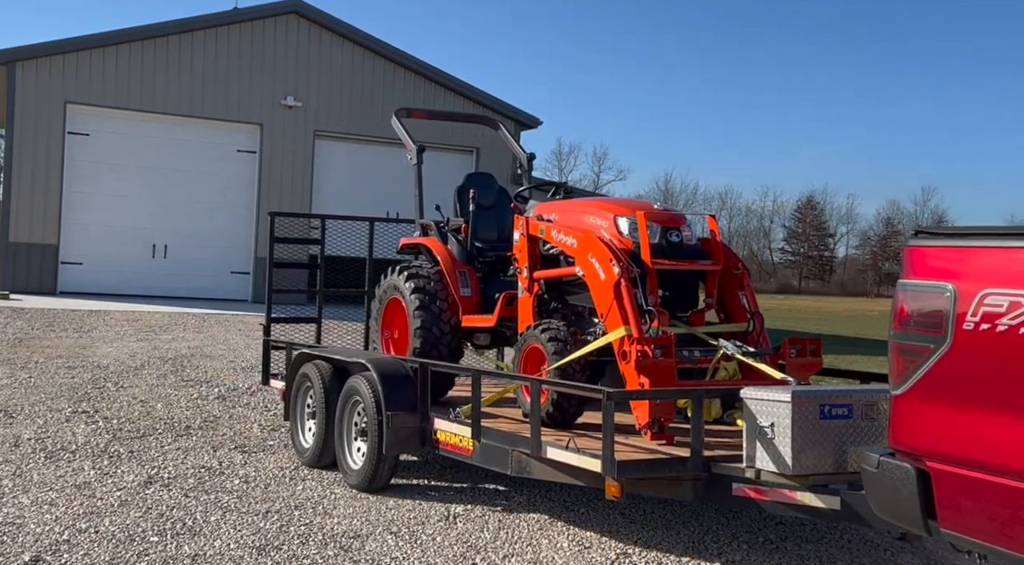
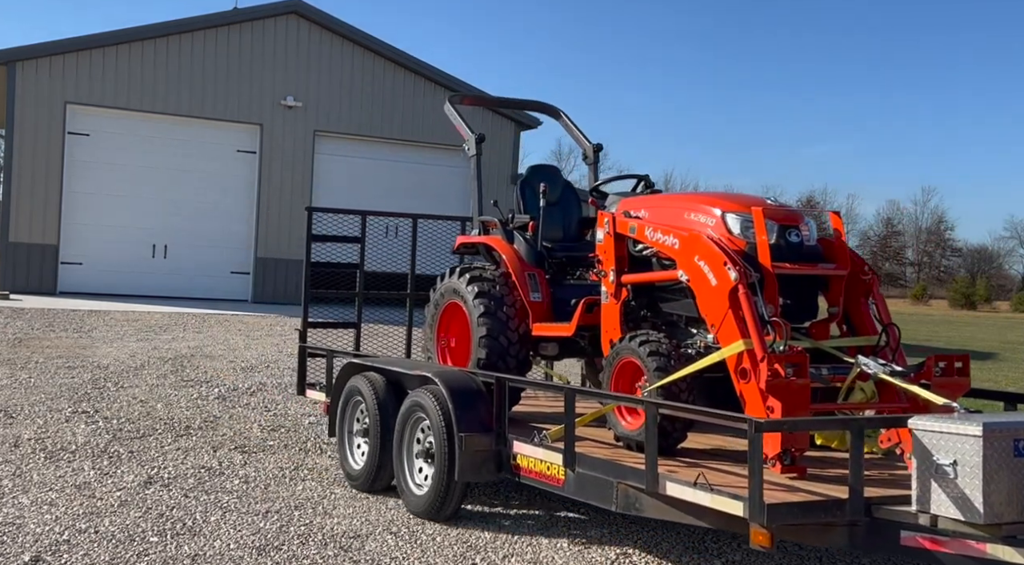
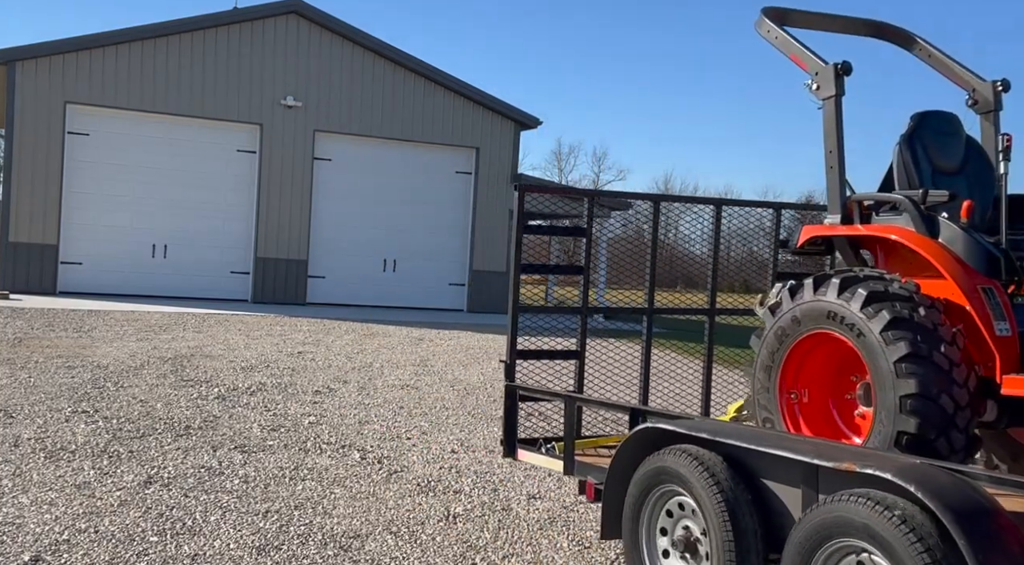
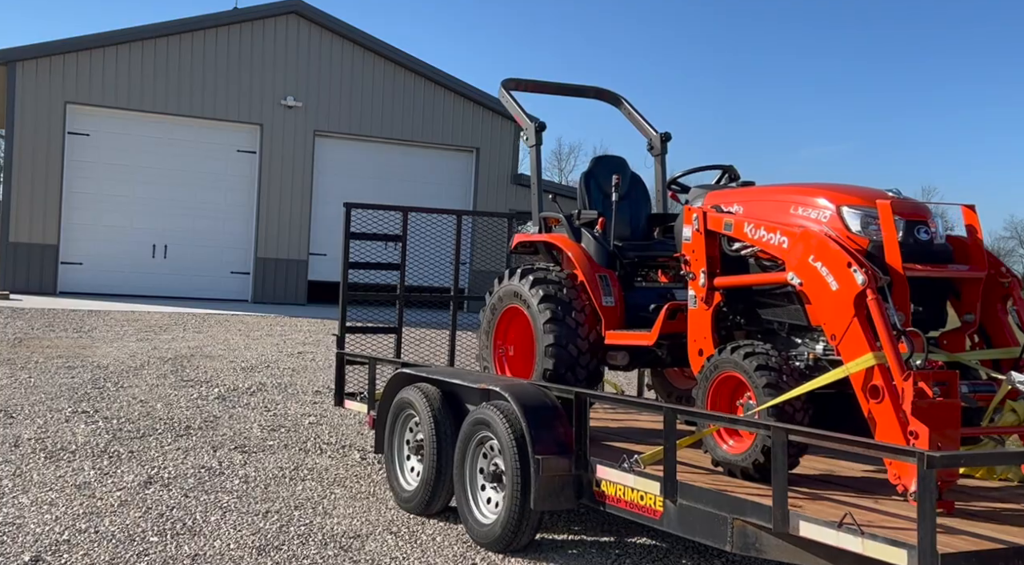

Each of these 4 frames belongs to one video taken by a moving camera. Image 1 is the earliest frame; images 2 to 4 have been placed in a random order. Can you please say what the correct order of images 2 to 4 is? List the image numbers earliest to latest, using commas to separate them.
2, 4, 3
